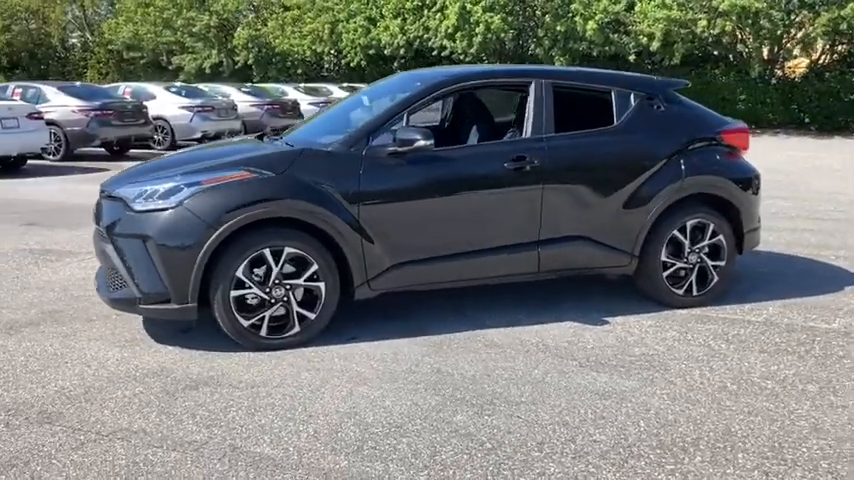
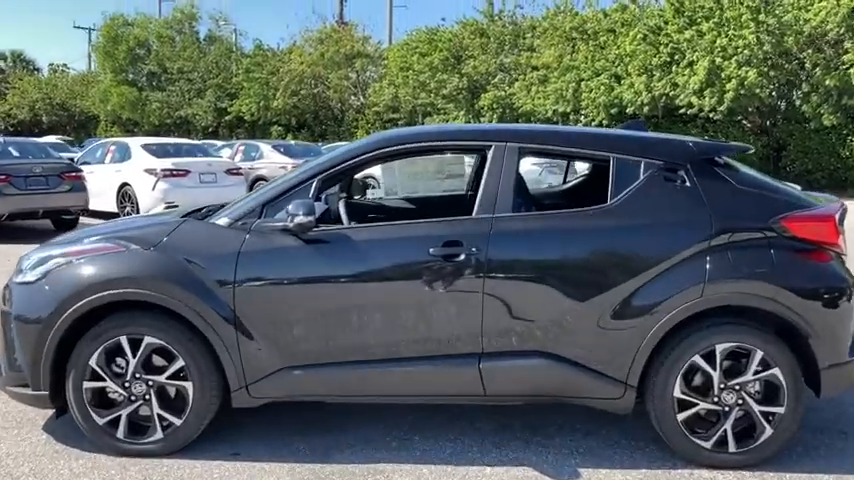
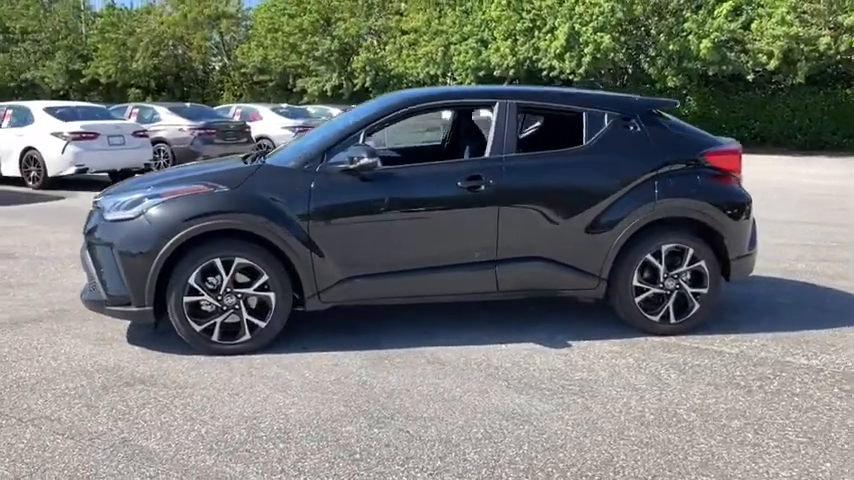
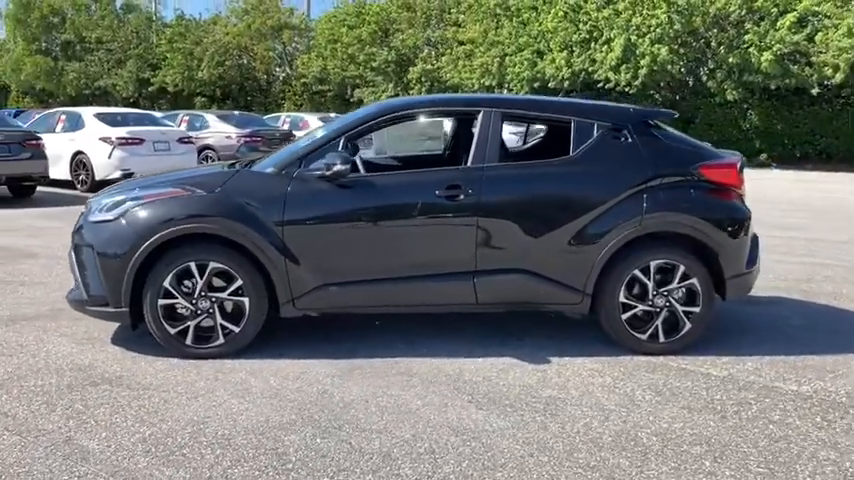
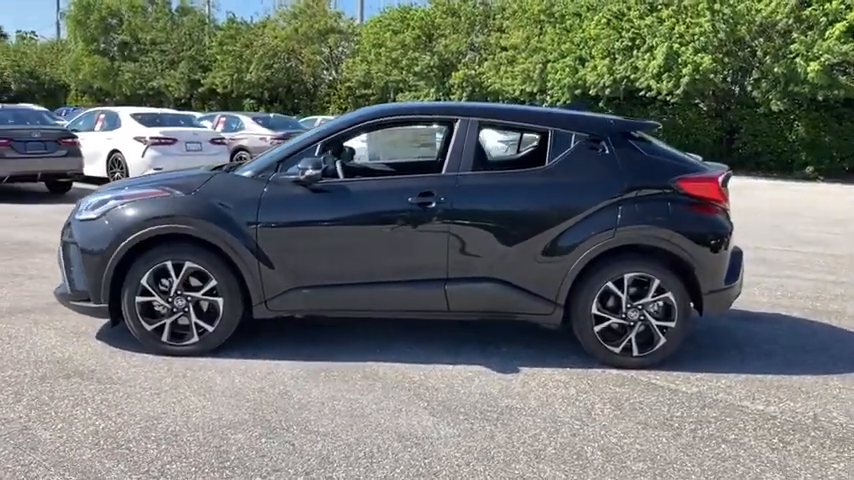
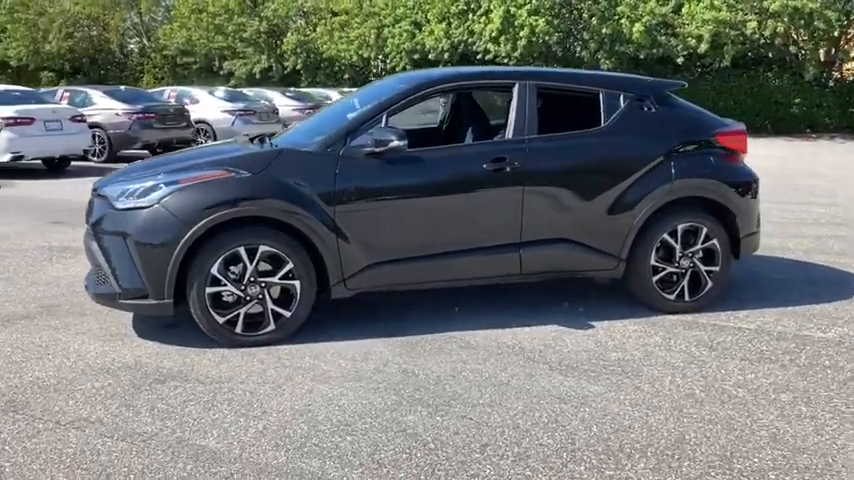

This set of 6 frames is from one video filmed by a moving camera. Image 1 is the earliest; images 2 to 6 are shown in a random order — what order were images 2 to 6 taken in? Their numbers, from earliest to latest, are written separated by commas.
6, 3, 4, 5, 2
